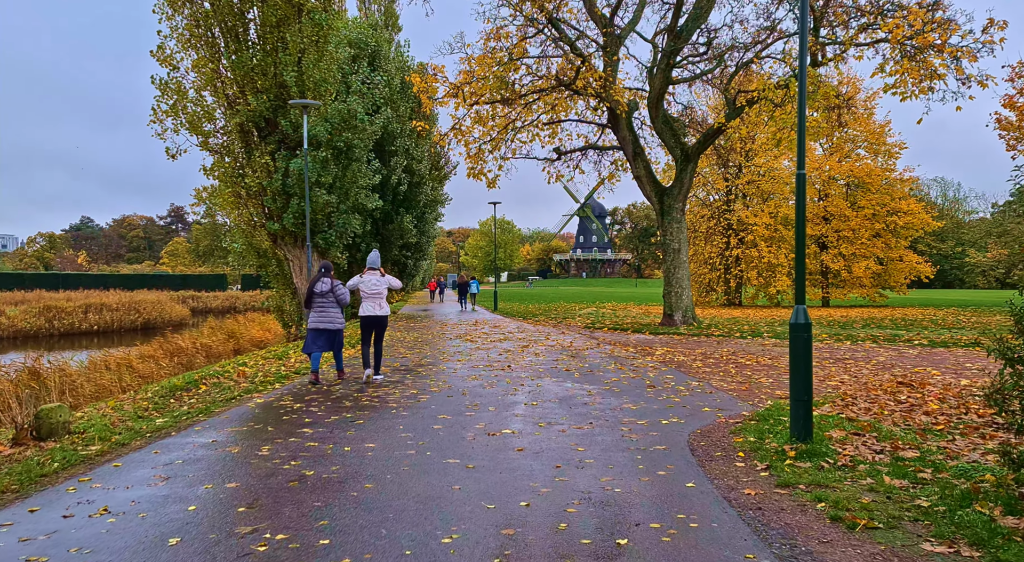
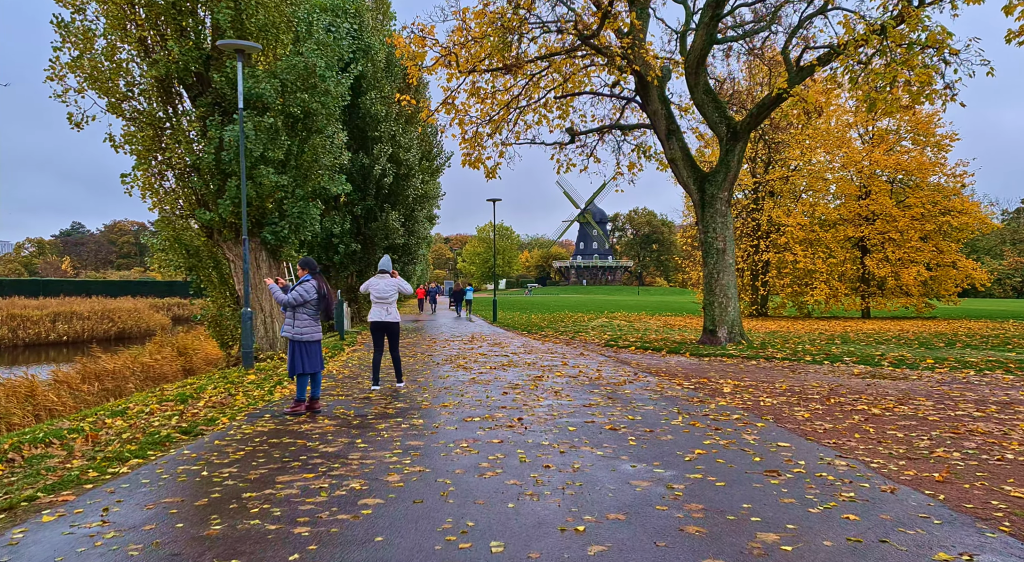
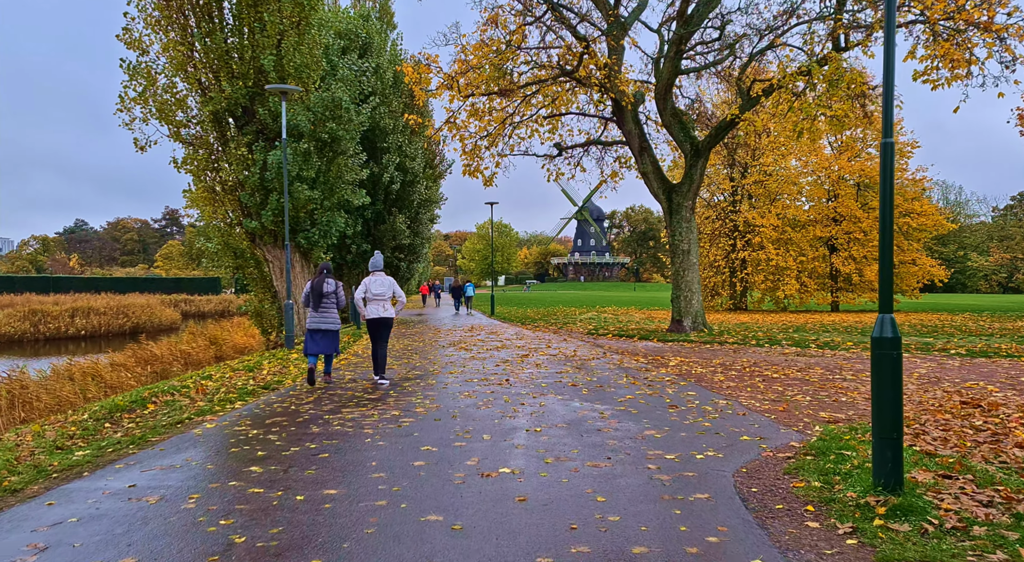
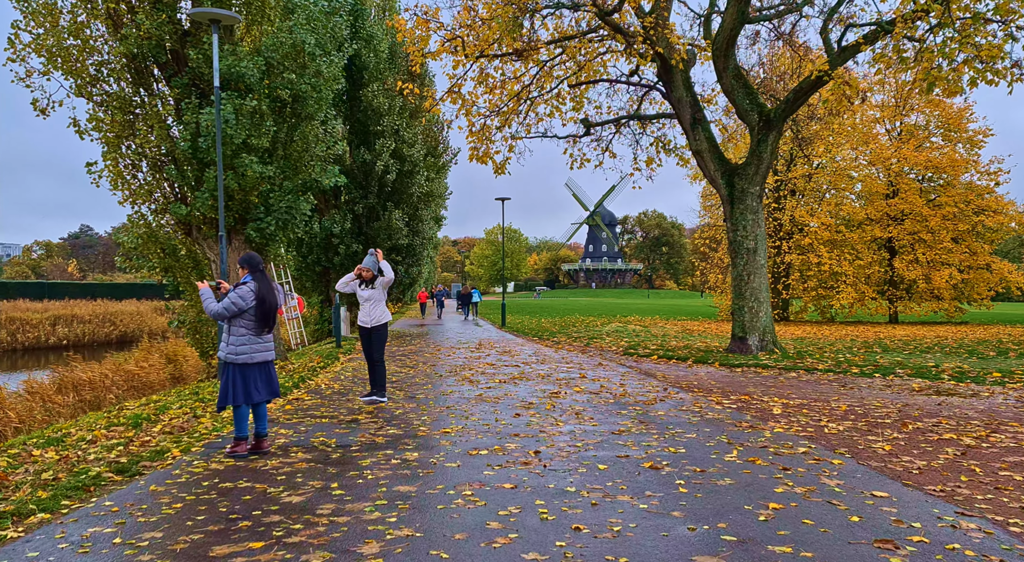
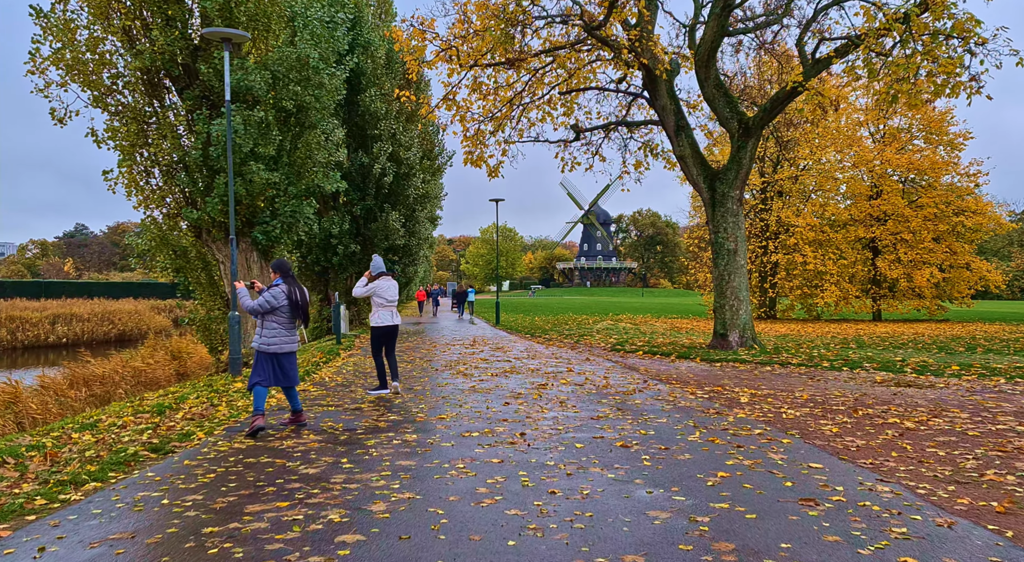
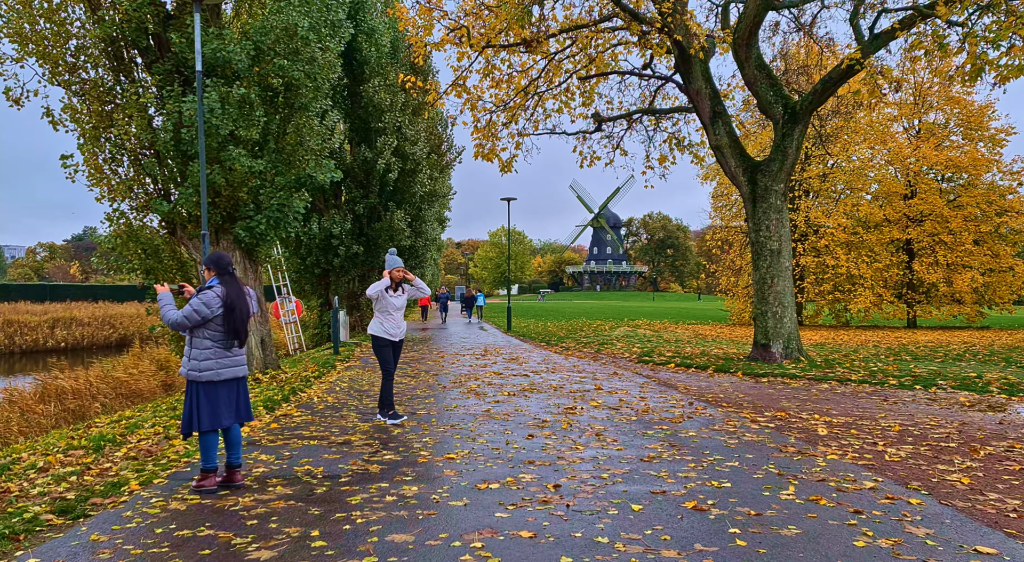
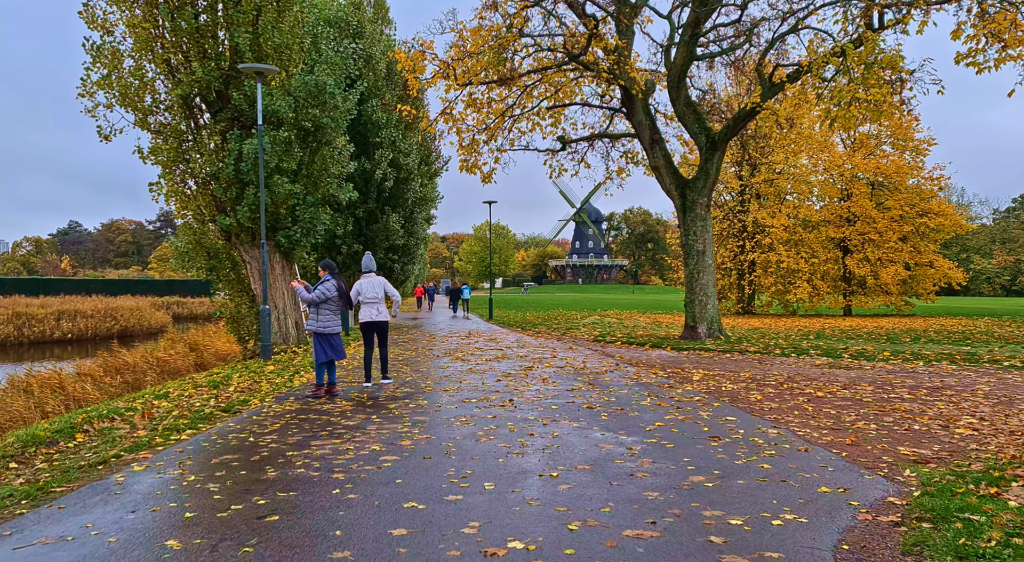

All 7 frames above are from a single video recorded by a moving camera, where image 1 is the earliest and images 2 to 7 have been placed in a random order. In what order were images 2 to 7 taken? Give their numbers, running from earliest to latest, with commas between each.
3, 7, 2, 5, 4, 6
